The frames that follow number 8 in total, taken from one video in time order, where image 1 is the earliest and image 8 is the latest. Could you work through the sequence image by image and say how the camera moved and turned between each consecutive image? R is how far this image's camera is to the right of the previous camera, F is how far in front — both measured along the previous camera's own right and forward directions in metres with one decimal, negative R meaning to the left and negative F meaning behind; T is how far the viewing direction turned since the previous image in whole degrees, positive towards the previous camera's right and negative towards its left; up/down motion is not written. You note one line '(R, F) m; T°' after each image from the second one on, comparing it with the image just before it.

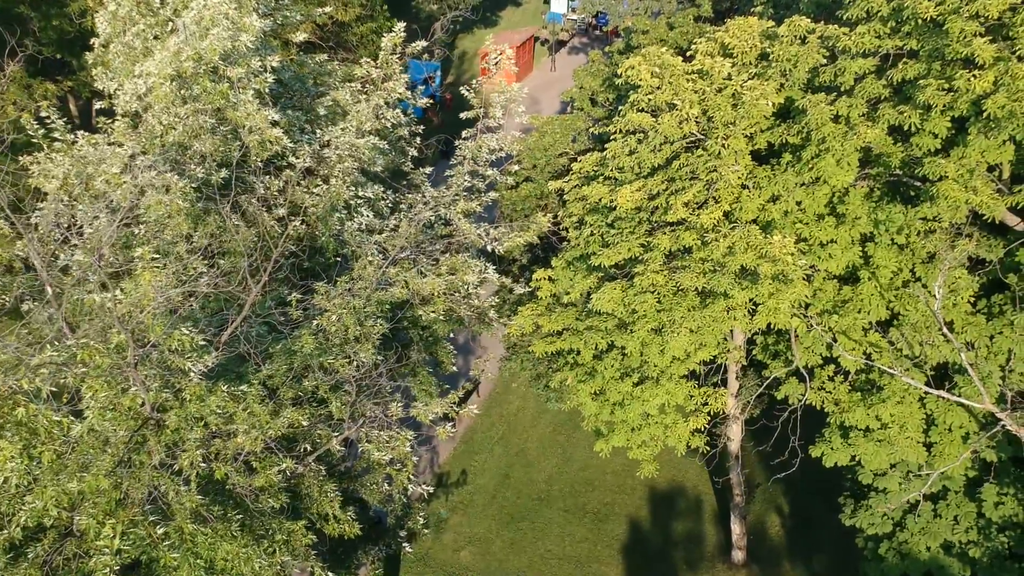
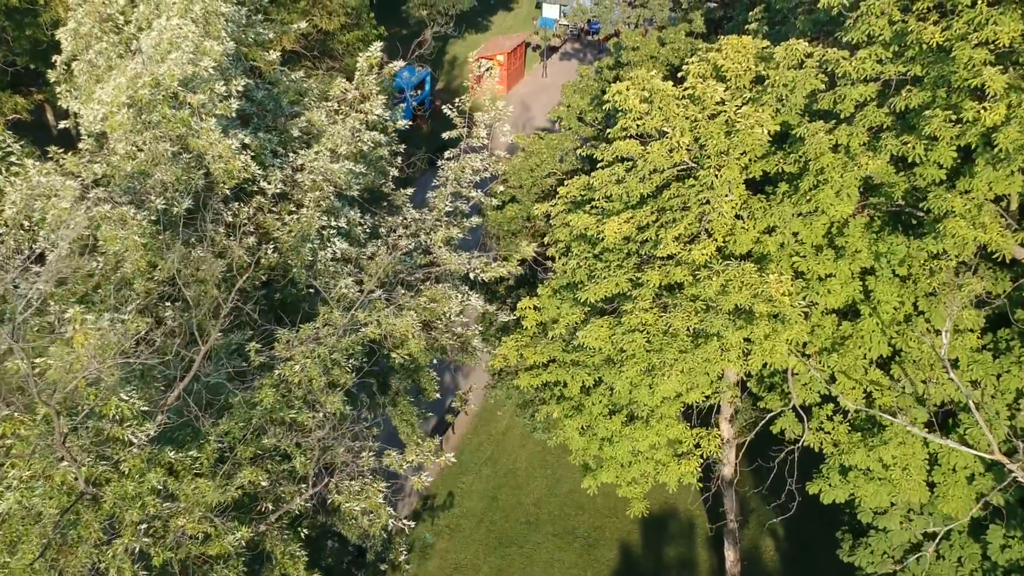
(+0.2, +1.0) m; 0°
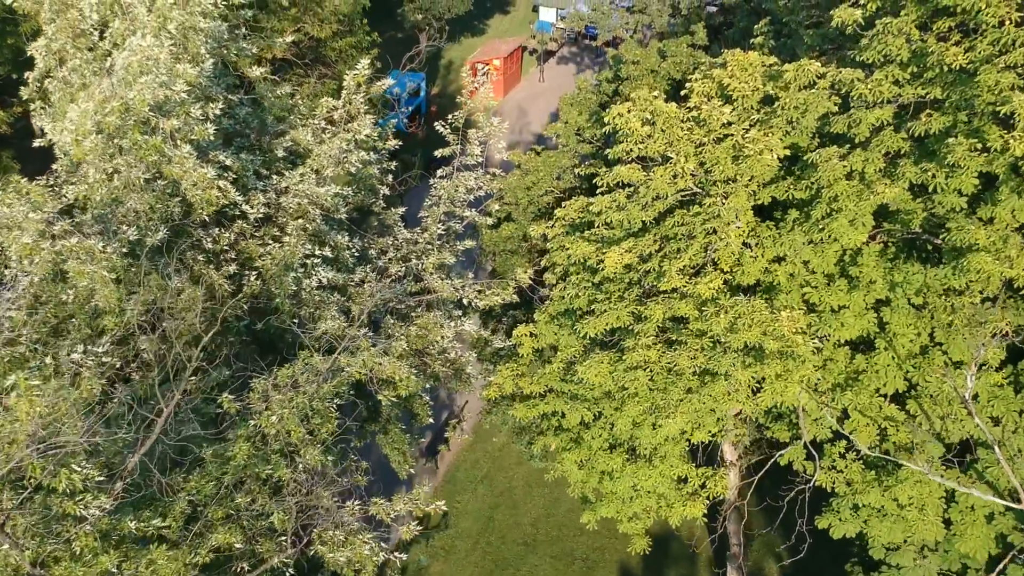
(0.0, +1.0) m; 0°
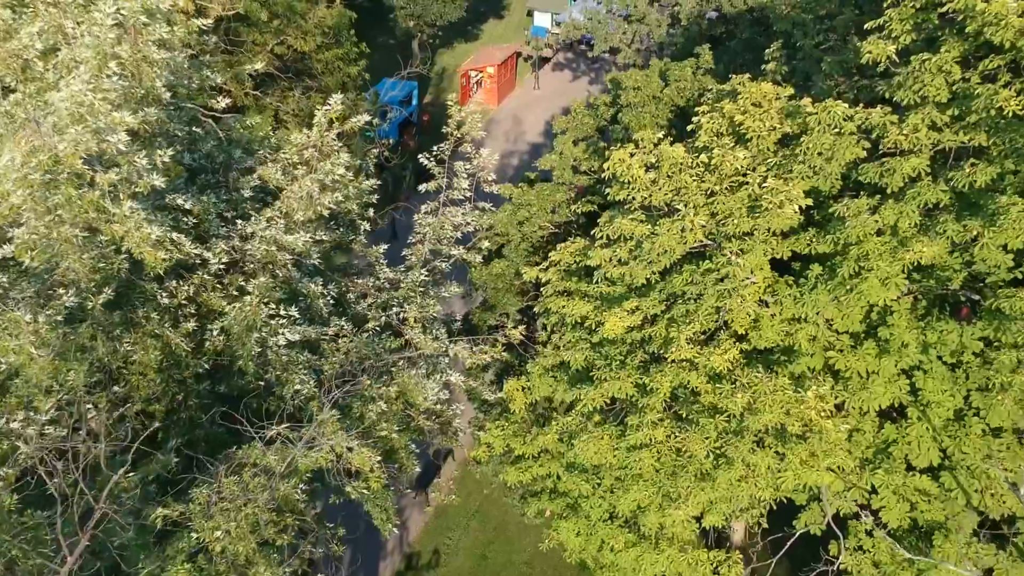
(+0.1, +1.8) m; 0°
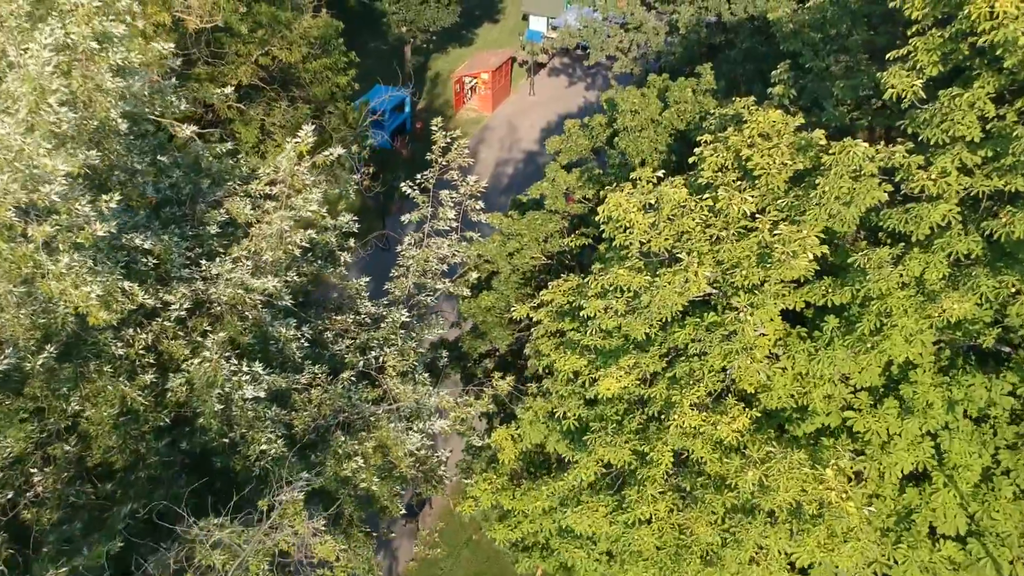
(+0.2, +1.4) m; 0°
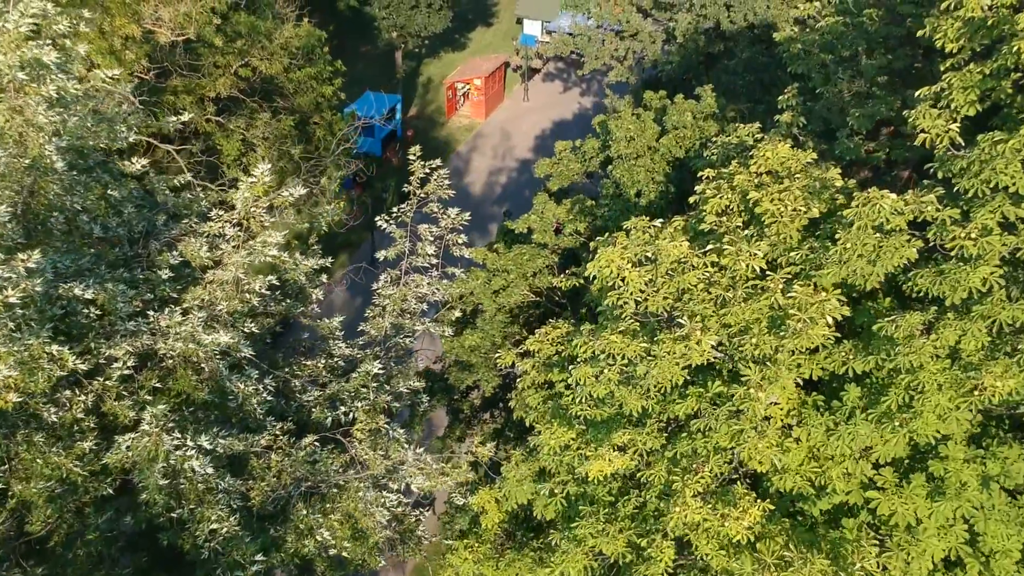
(+0.2, +1.6) m; 0°
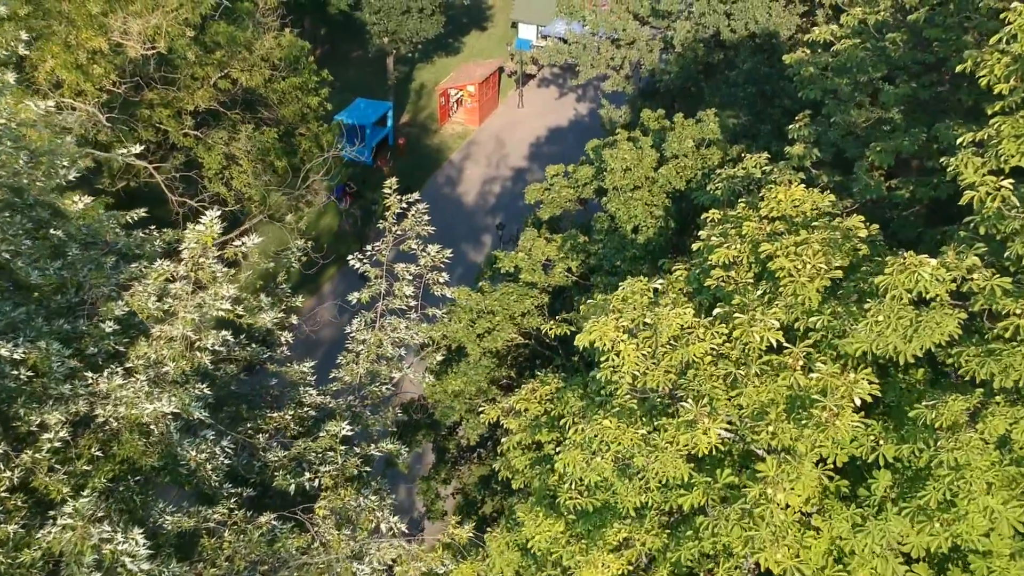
(+0.2, +1.6) m; 0°
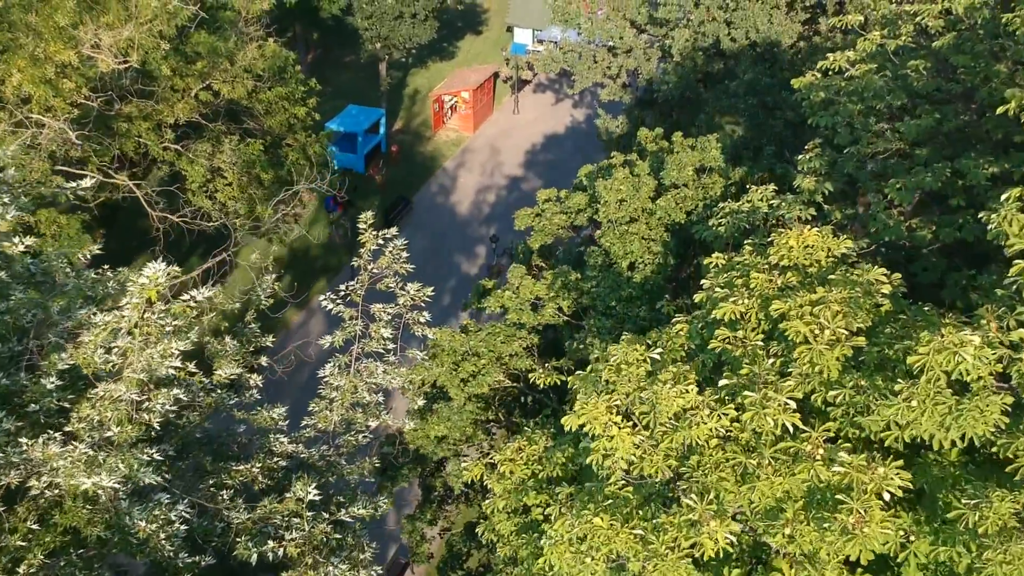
(+0.2, +1.3) m; 0°
